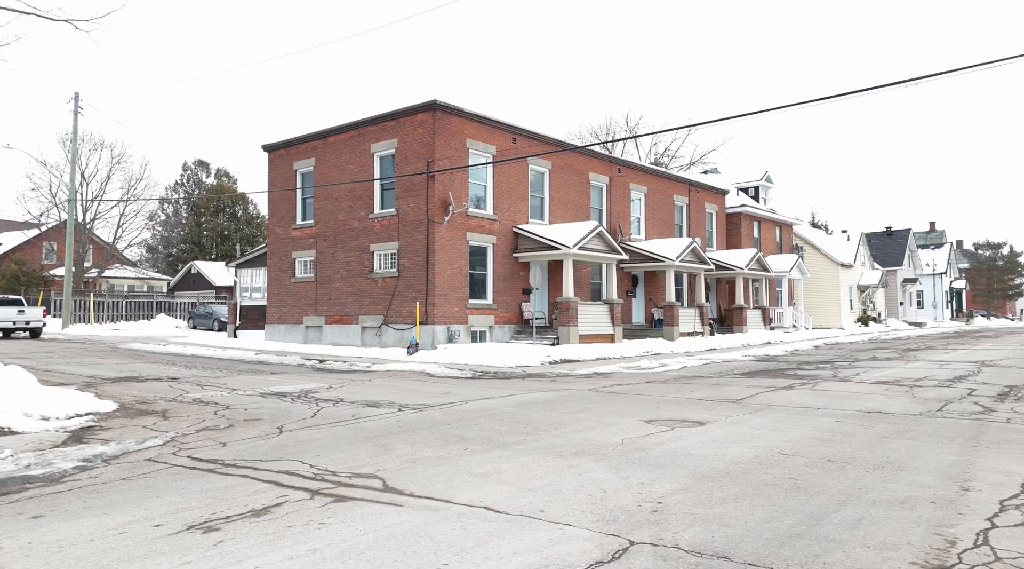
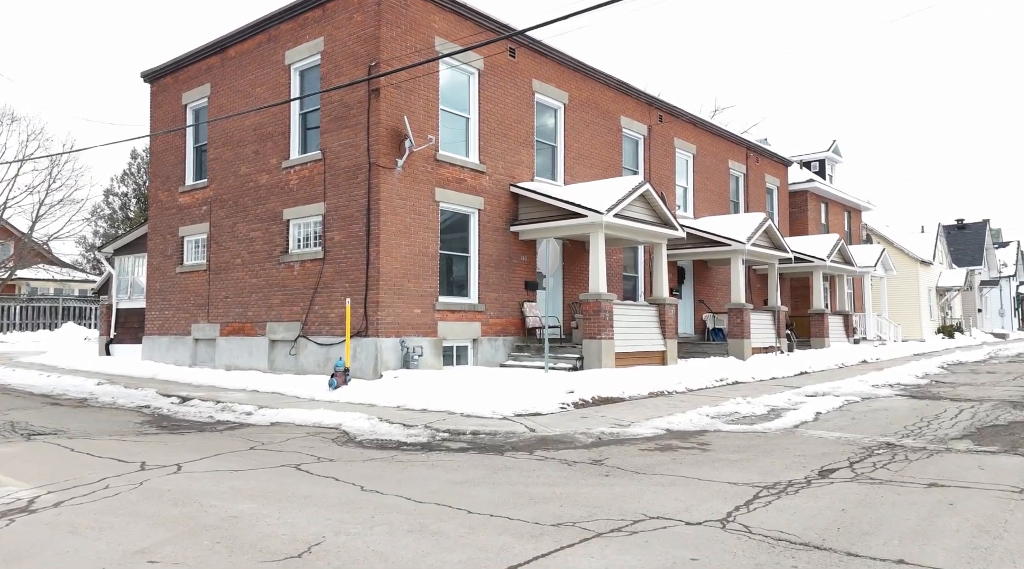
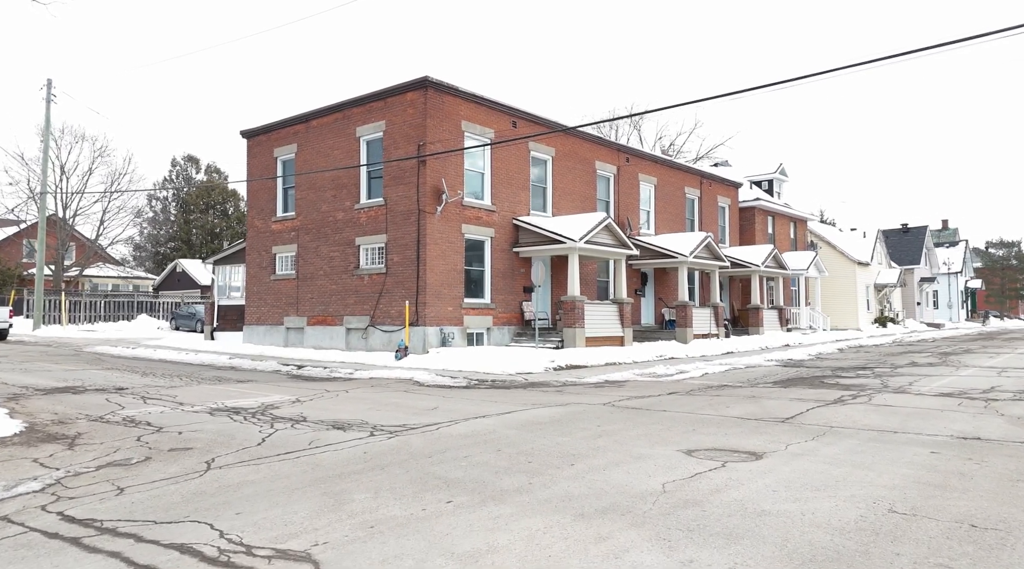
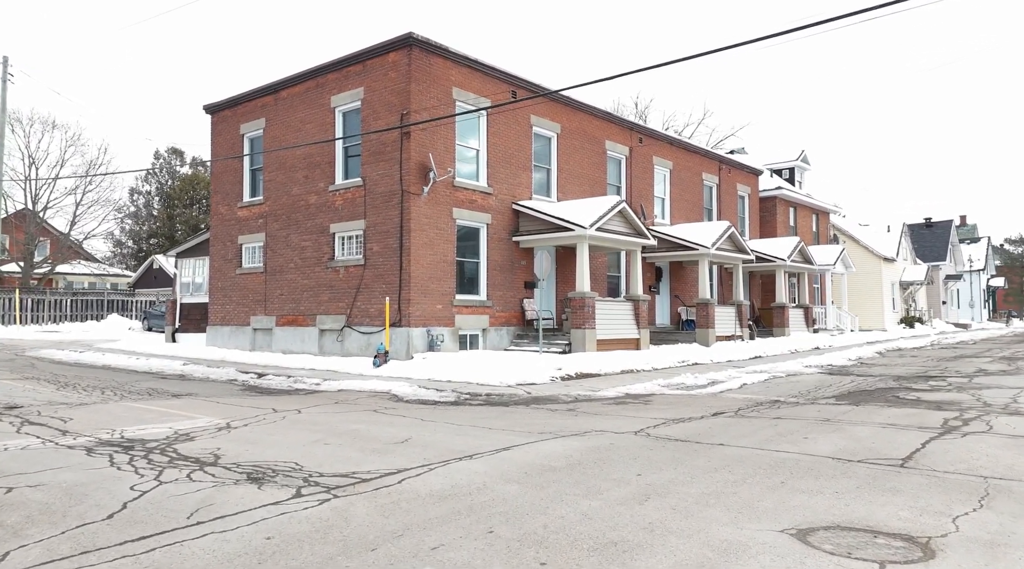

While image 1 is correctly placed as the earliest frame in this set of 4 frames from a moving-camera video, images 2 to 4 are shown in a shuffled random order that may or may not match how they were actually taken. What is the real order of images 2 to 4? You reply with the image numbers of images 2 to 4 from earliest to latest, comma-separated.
3, 4, 2
